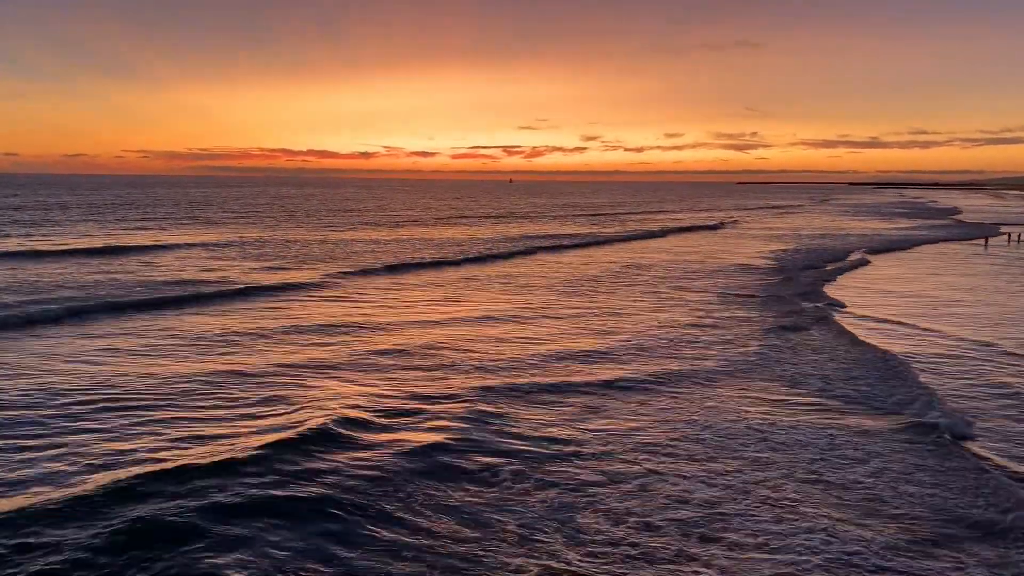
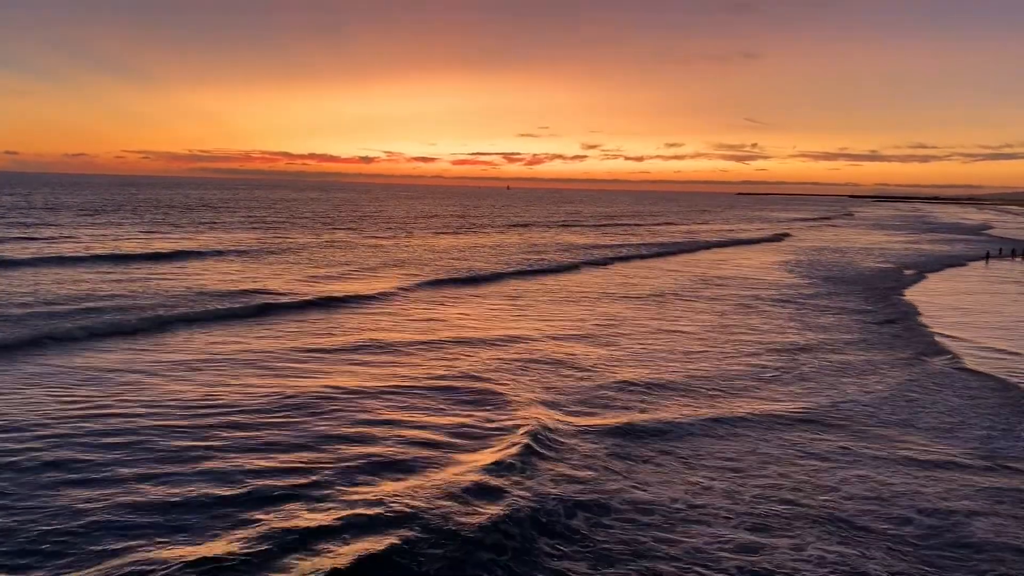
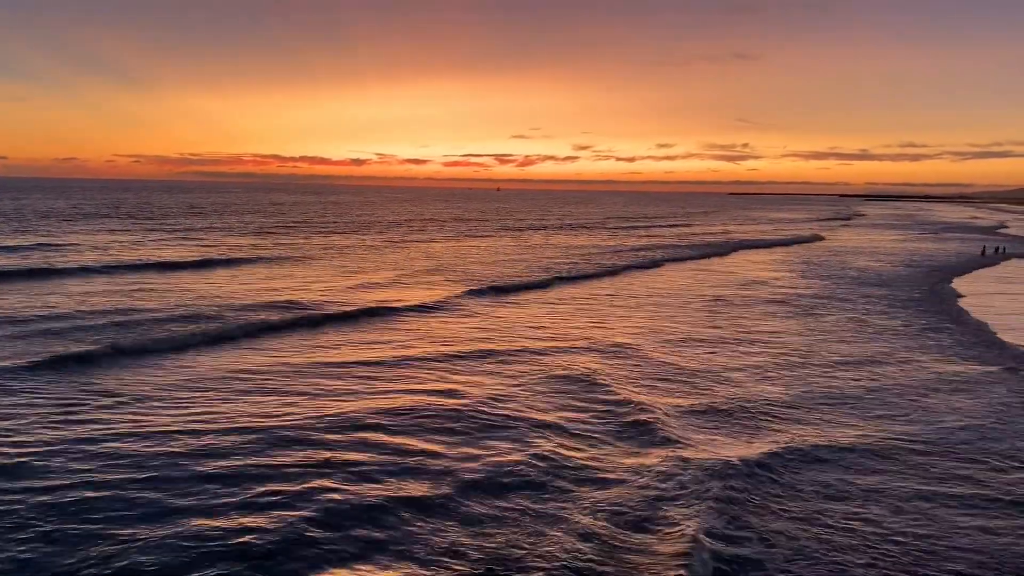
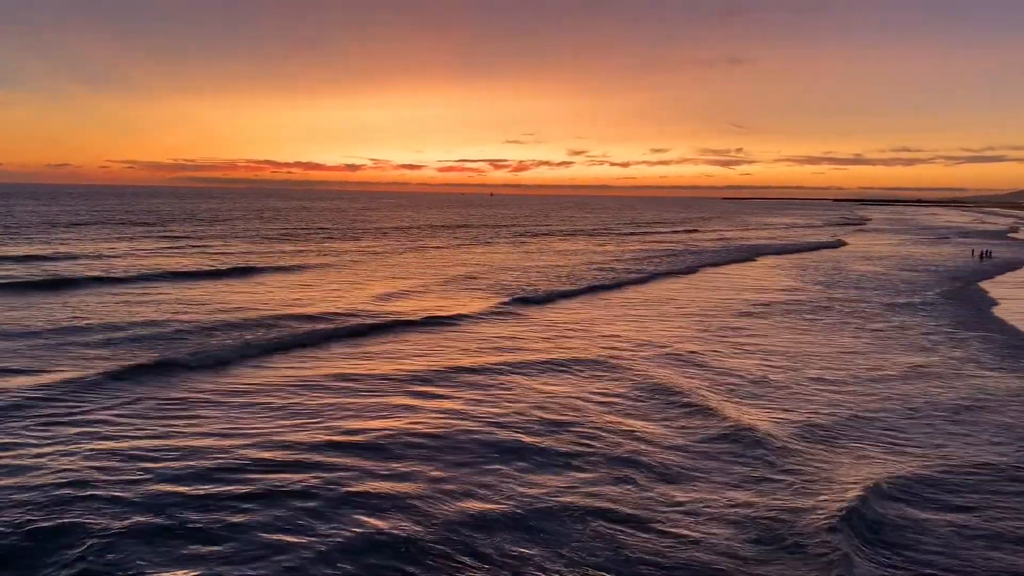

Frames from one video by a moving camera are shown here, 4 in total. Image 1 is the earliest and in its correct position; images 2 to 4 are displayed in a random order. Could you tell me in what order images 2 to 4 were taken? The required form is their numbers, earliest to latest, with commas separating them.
2, 3, 4
